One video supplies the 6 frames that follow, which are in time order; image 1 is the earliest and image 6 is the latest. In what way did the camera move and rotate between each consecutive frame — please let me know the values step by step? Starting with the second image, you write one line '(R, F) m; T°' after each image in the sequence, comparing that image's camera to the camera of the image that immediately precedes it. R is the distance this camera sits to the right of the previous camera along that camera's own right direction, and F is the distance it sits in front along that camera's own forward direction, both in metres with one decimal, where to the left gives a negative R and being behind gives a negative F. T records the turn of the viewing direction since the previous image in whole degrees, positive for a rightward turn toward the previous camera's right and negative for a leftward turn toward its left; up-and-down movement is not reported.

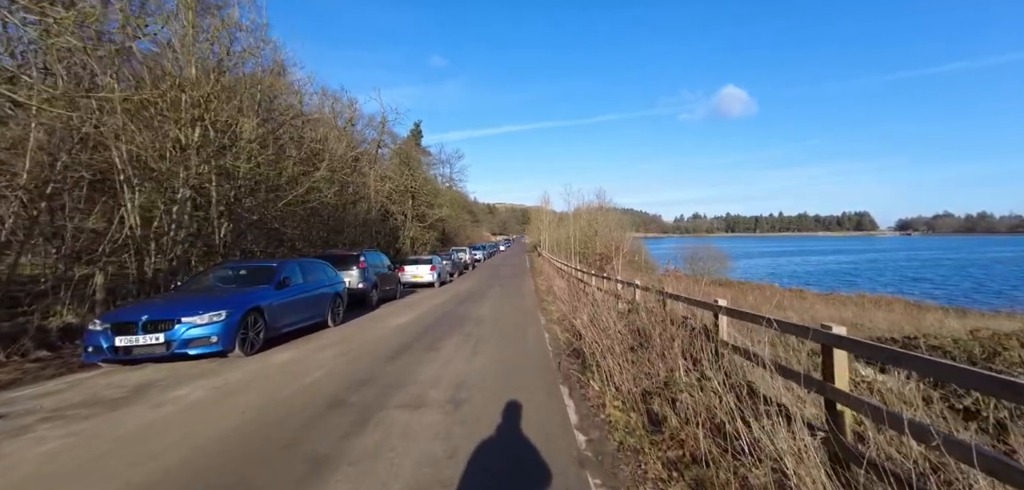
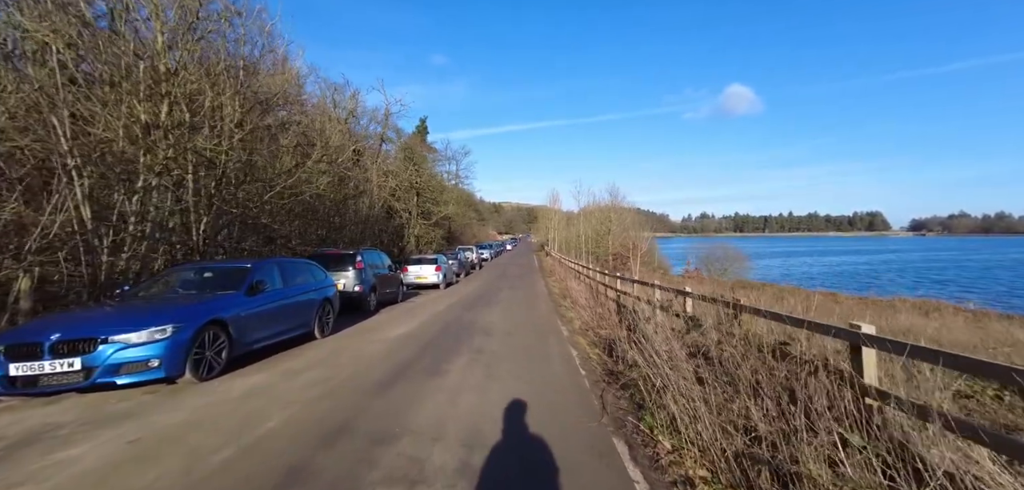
(-0.2, +1.4) m; -1°
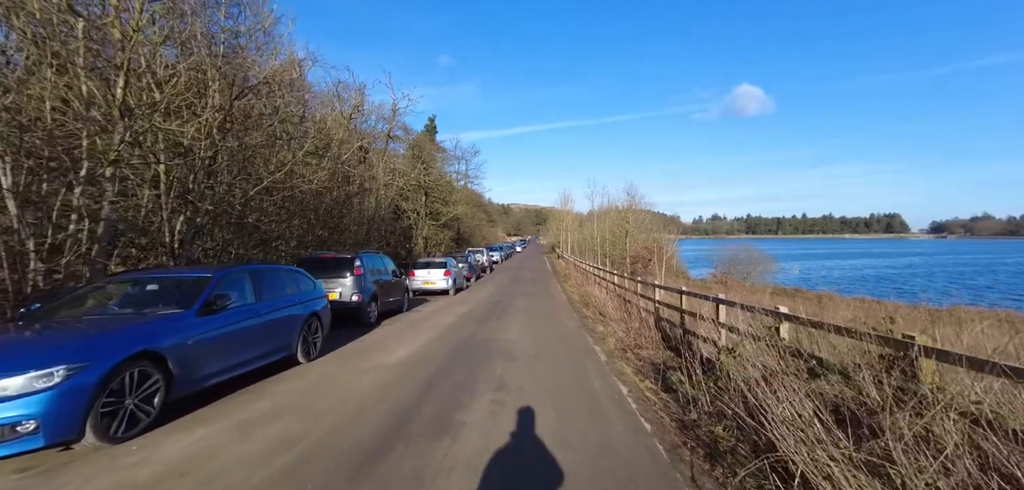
(-0.3, +1.6) m; -1°
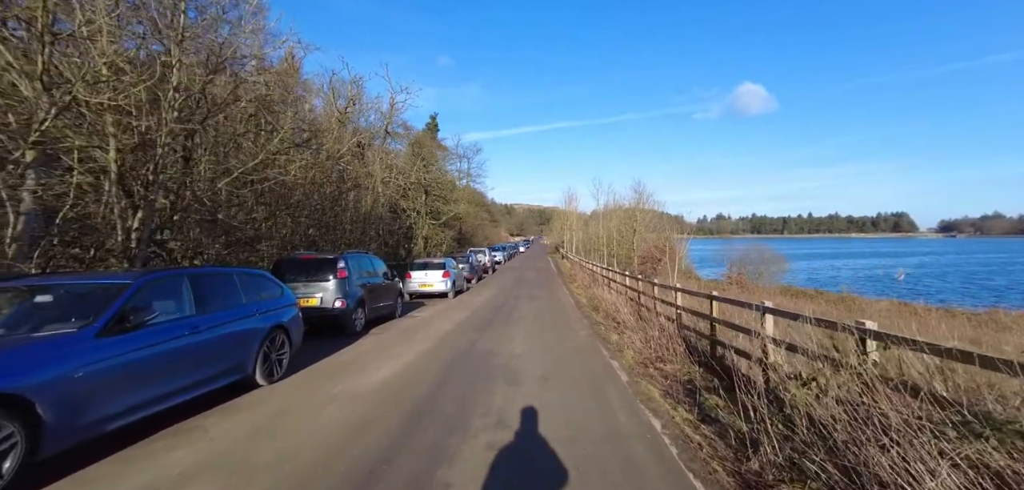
(0.0, +1.2) m; 0°
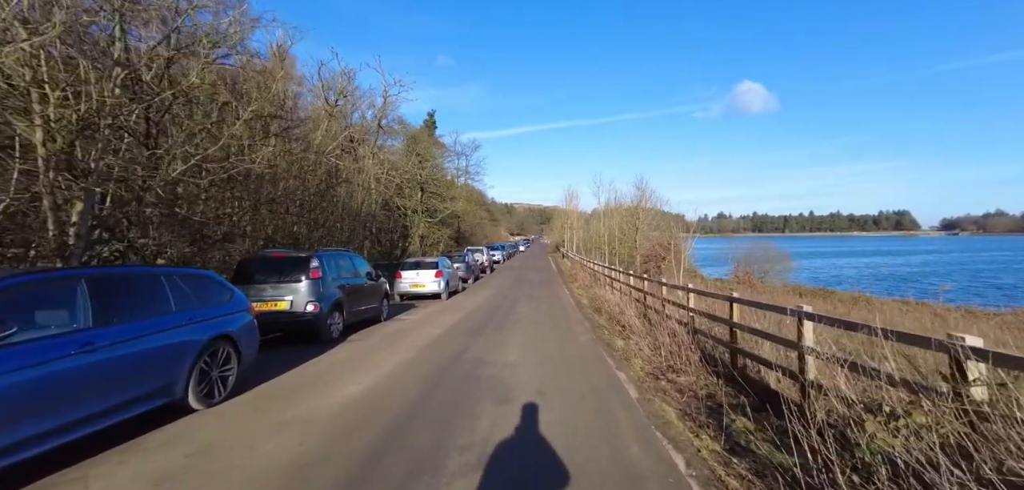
(+0.1, +0.9) m; 0°
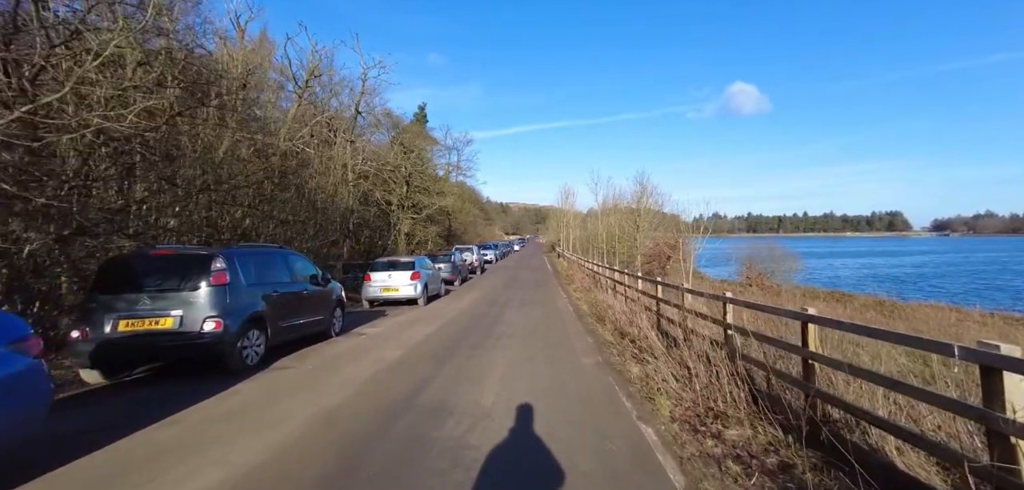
(+0.2, +2.1) m; +1°
